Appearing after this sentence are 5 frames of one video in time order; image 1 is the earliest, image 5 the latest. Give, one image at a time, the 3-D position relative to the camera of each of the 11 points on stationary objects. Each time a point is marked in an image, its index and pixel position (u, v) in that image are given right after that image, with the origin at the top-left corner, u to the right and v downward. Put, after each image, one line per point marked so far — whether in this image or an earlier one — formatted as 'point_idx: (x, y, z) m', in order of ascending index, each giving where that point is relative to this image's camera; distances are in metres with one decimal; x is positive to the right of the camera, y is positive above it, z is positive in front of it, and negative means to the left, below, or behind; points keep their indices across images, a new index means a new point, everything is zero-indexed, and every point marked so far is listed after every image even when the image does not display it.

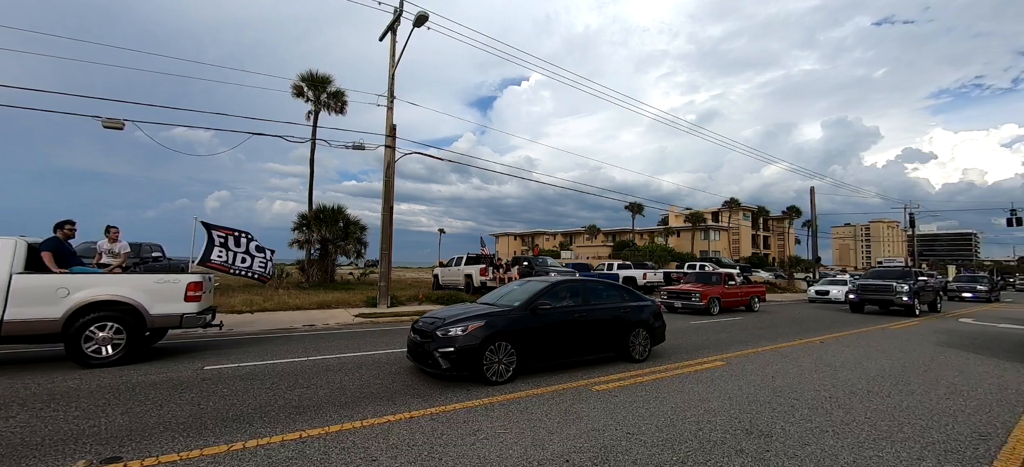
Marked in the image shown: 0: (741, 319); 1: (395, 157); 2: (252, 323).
0: (+7.0, -2.8, +13.0) m
1: (-4.3, +2.7, +15.0) m
2: (-7.4, -2.5, +11.9) m
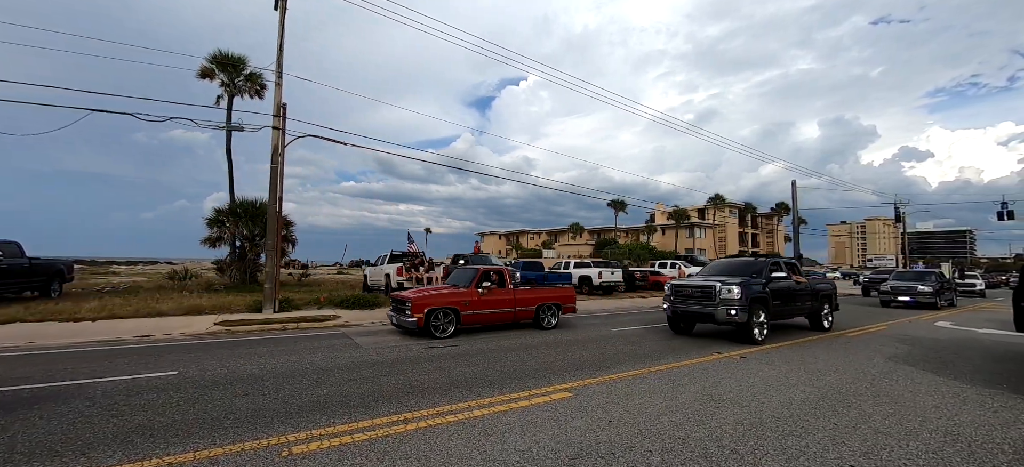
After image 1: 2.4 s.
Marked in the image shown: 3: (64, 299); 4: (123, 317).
0: (+4.1, -2.5, +11.0) m
1: (-7.2, +3.0, +13.0) m
2: (-10.3, -2.3, +9.8) m
3: (-16.1, -2.4, +14.8) m
4: (-10.7, -2.3, +11.4) m
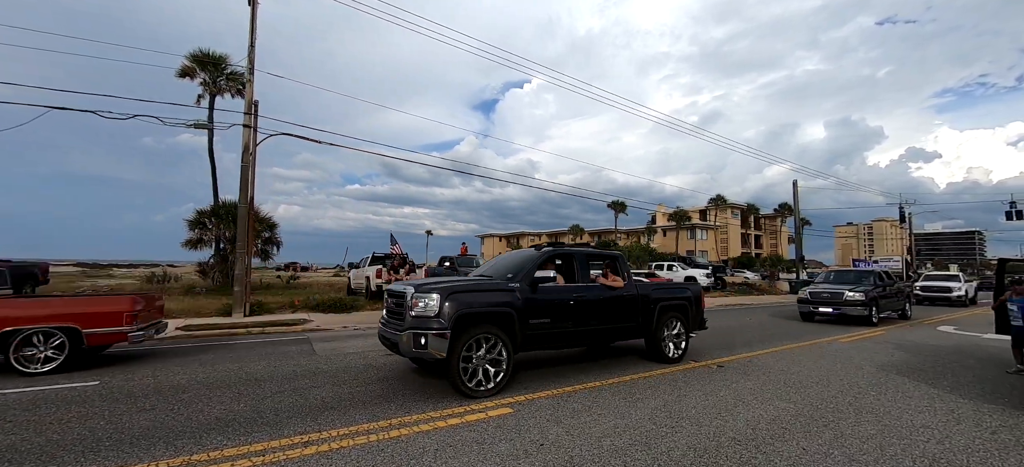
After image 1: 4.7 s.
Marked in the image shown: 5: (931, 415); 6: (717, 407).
0: (+3.5, -2.5, +10.4) m
1: (-7.9, +2.9, +12.6) m
2: (-11.0, -2.3, +9.4) m
3: (-16.7, -2.4, +14.5) m
4: (-11.4, -2.3, +11.0) m
5: (+4.7, -2.0, +4.6) m
6: (+2.3, -1.9, +4.6) m
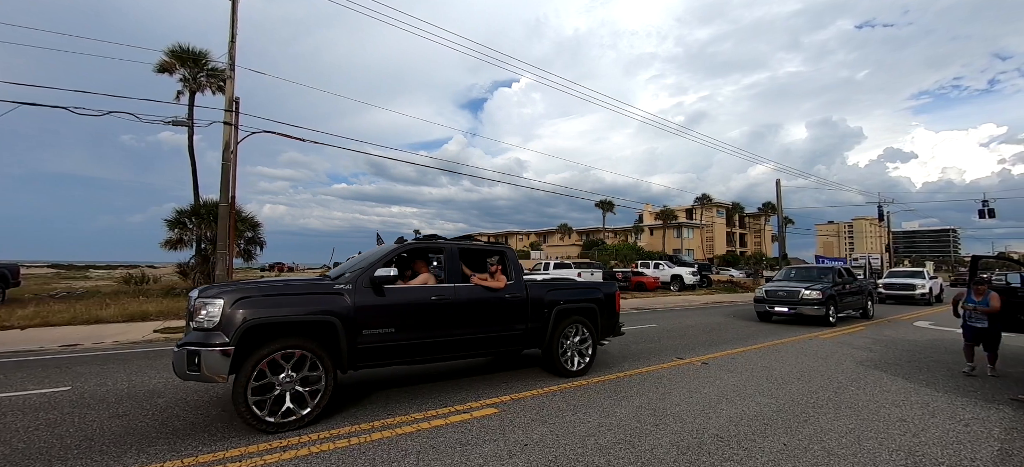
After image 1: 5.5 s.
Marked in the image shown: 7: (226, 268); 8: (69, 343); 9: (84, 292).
0: (+3.2, -2.5, +10.5) m
1: (-8.3, +2.9, +12.3) m
2: (-11.3, -2.4, +9.0) m
3: (-17.2, -2.4, +14.0) m
4: (-11.7, -2.3, +10.6) m
5: (+4.5, -2.0, +4.7) m
6: (+2.1, -1.9, +4.6) m
7: (-8.8, -1.1, +12.7) m
8: (-9.7, -2.4, +9.1) m
9: (-18.3, -2.5, +17.6) m
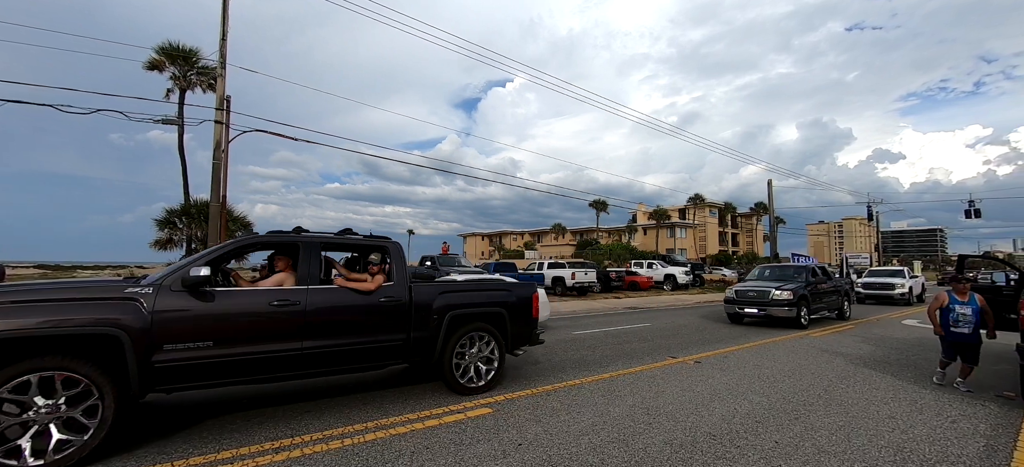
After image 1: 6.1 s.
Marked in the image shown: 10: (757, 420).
0: (+3.0, -2.5, +10.5) m
1: (-8.5, +2.9, +12.2) m
2: (-11.4, -2.3, +8.9) m
3: (-17.4, -2.4, +13.7) m
4: (-11.9, -2.3, +10.5) m
5: (+4.4, -2.0, +4.7) m
6: (+2.1, -1.9, +4.7) m
7: (-9.0, -1.1, +12.6) m
8: (-9.9, -2.4, +8.9) m
9: (-18.5, -2.5, +17.3) m
10: (+2.5, -1.9, +4.1) m
